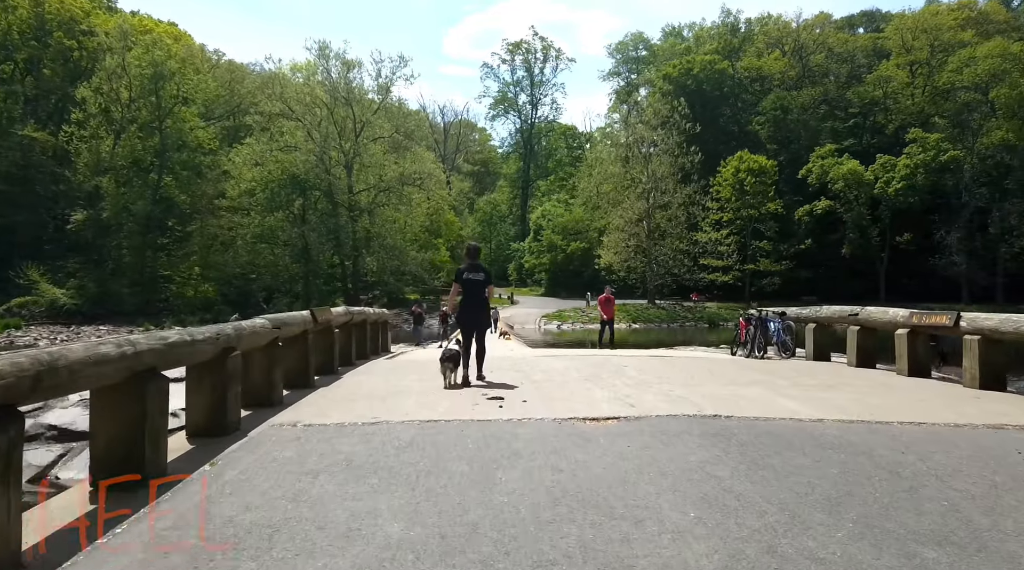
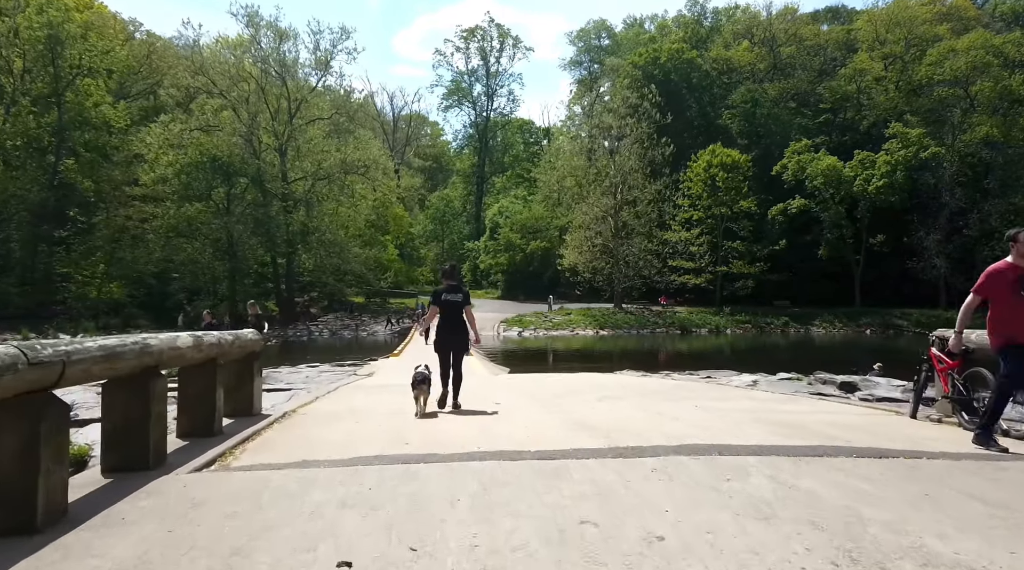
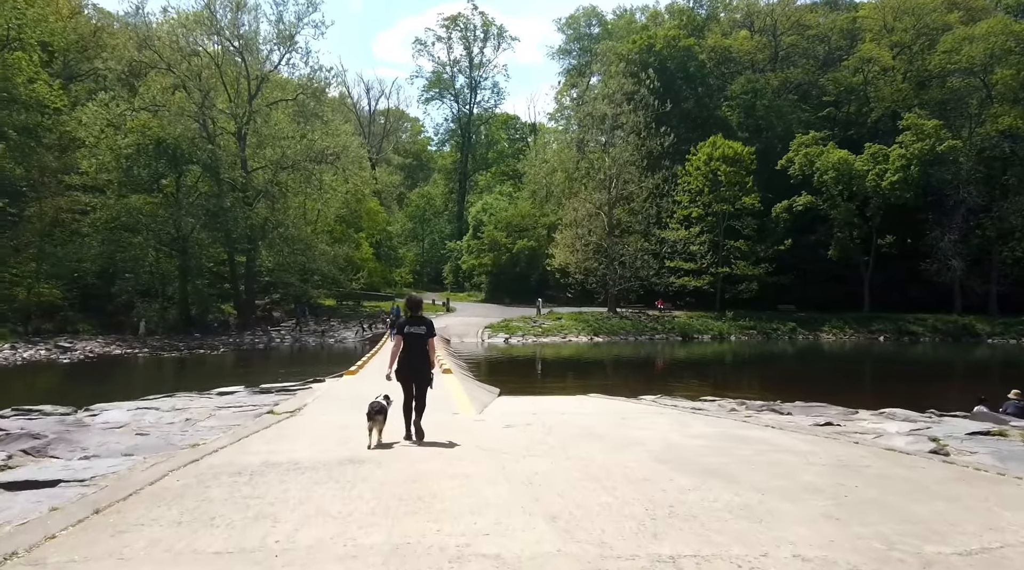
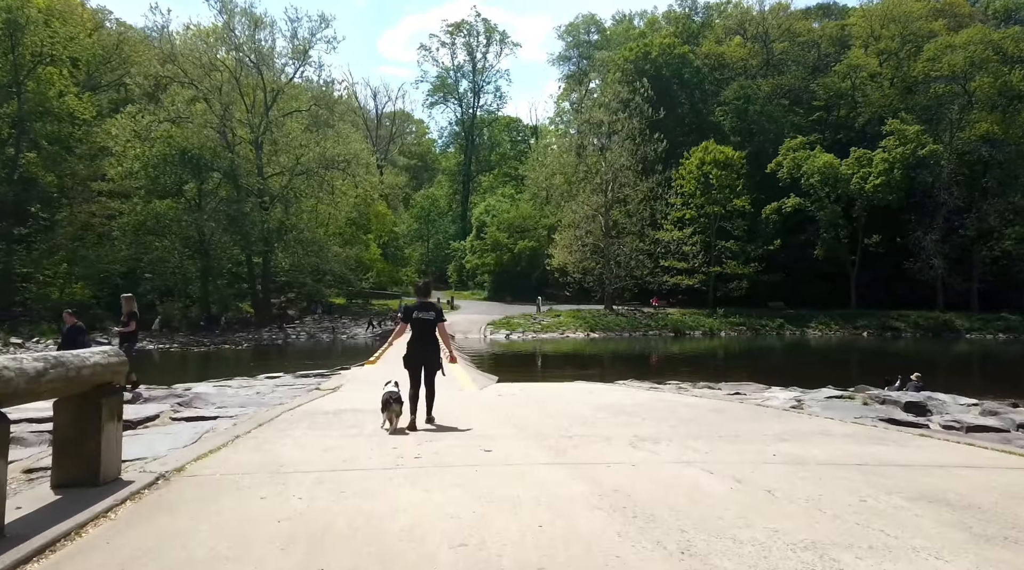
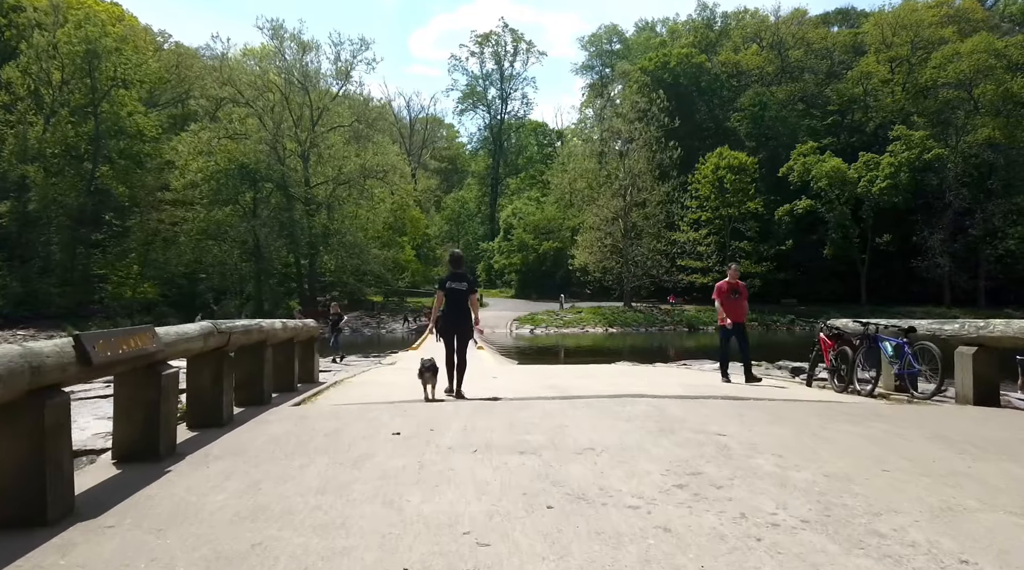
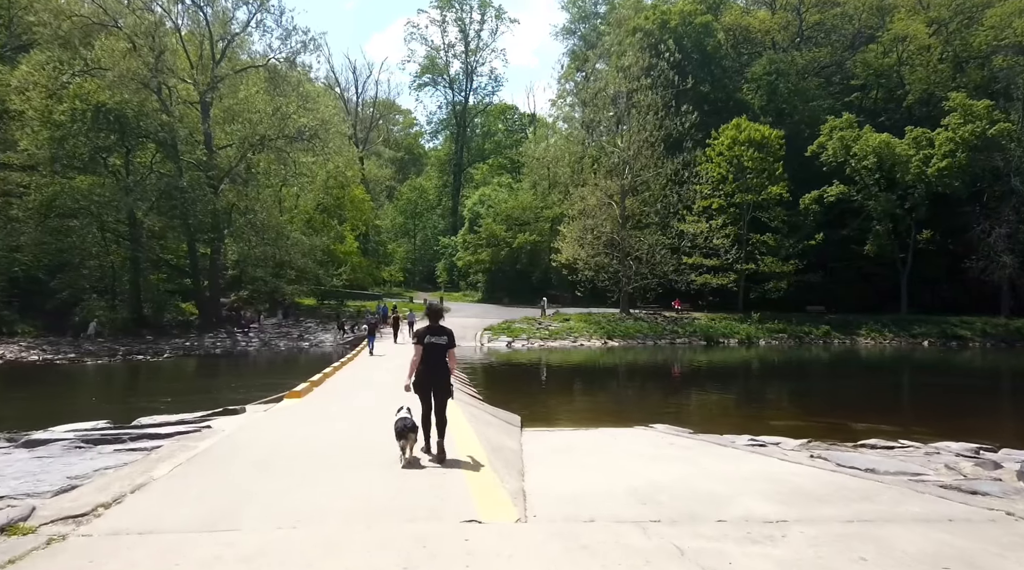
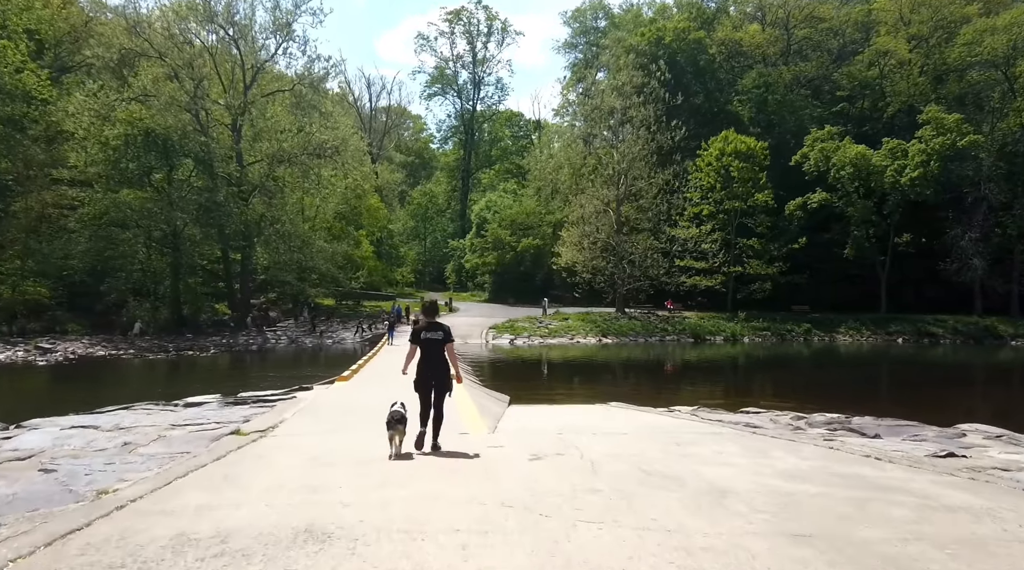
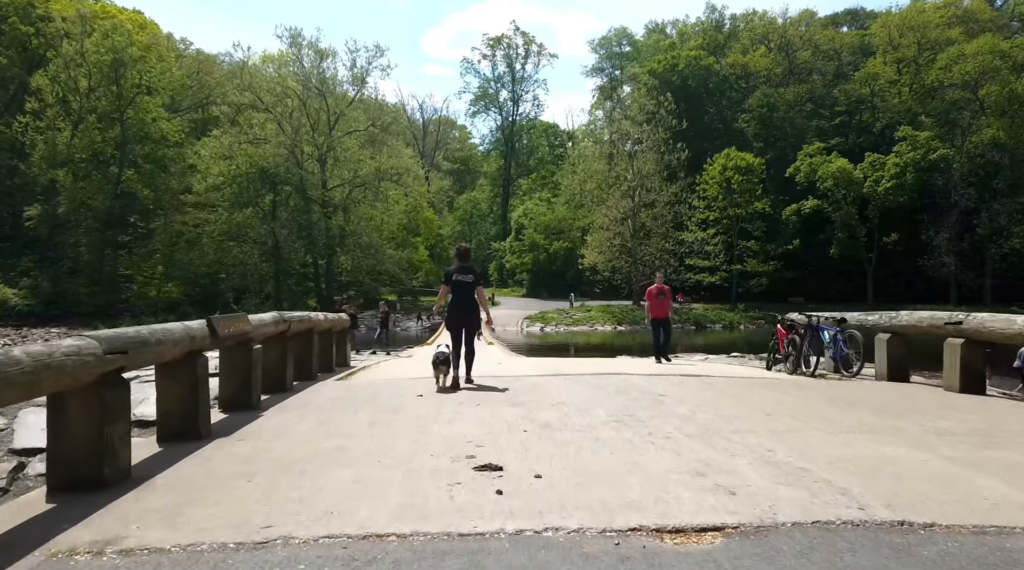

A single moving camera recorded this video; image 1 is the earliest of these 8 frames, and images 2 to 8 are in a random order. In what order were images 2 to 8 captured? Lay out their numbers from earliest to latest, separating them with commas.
8, 5, 2, 4, 3, 7, 6
